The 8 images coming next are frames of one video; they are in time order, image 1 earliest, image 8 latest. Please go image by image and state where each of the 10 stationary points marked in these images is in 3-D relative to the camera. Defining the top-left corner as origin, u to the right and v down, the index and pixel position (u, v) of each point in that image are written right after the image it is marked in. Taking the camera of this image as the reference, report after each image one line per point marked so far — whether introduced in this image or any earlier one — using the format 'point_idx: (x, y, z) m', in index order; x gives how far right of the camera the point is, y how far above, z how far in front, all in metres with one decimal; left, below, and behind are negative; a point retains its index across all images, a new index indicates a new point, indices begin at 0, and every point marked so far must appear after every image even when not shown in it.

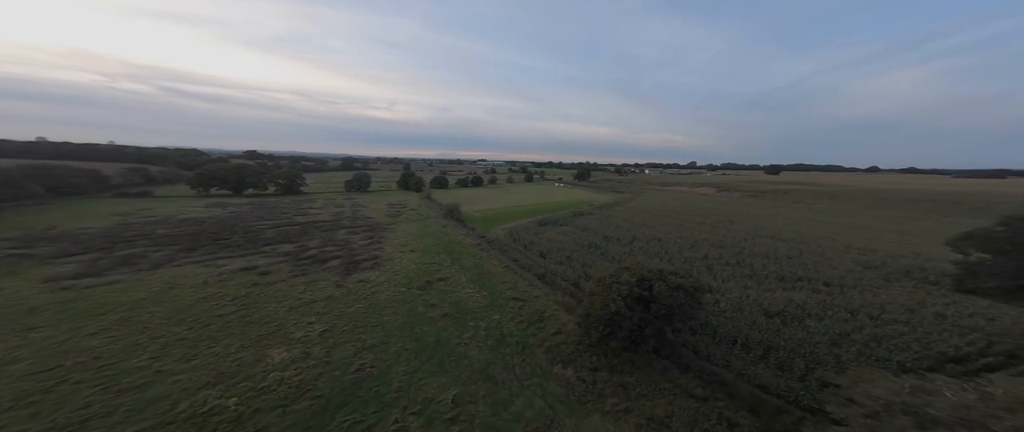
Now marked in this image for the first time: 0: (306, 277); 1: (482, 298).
0: (-14.2, -4.0, +19.8) m
1: (-1.7, -4.9, +17.5) m
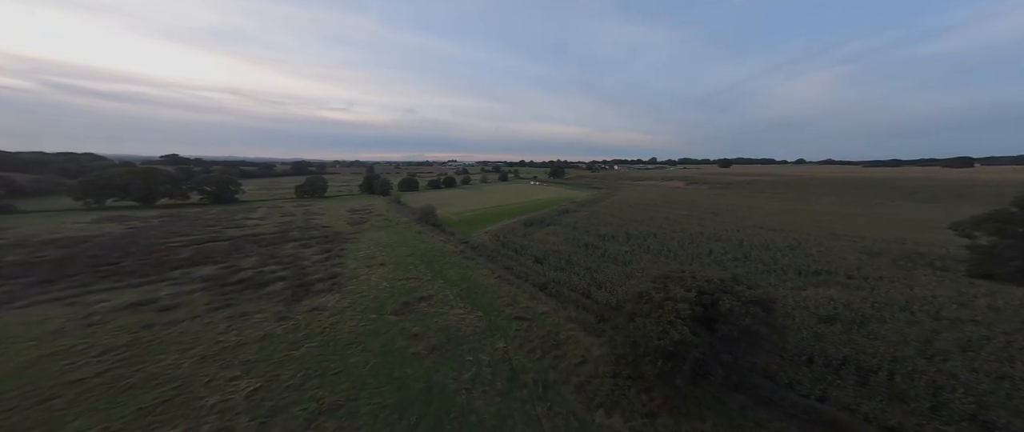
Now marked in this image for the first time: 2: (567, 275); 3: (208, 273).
0: (-14.4, -4.8, +15.1) m
1: (-1.7, -5.1, +14.3) m
2: (+3.2, -3.5, +17.8) m
3: (-19.1, -3.5, +19.0) m
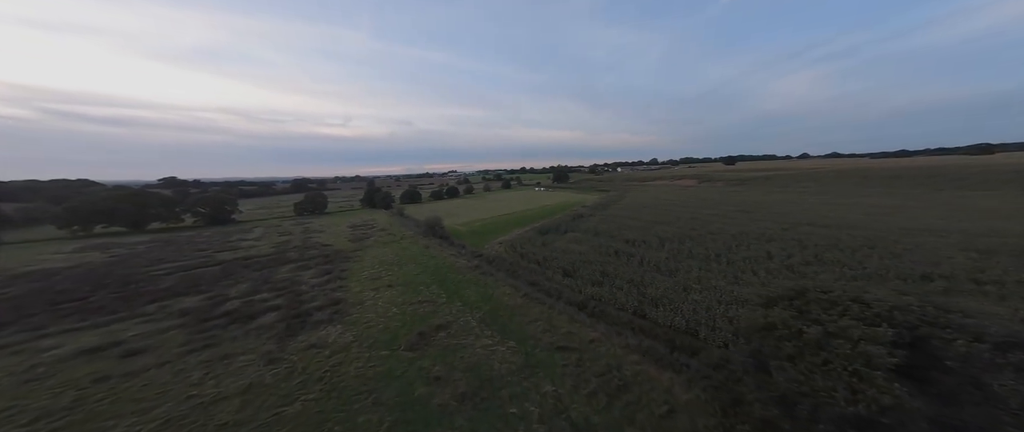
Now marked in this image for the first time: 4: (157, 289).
0: (-12.8, -5.7, +12.5) m
1: (0.0, -5.5, +11.6) m
2: (+4.8, -3.7, +15.2) m
3: (-17.5, -4.8, +16.4) m
4: (-21.6, -4.4, +18.3) m
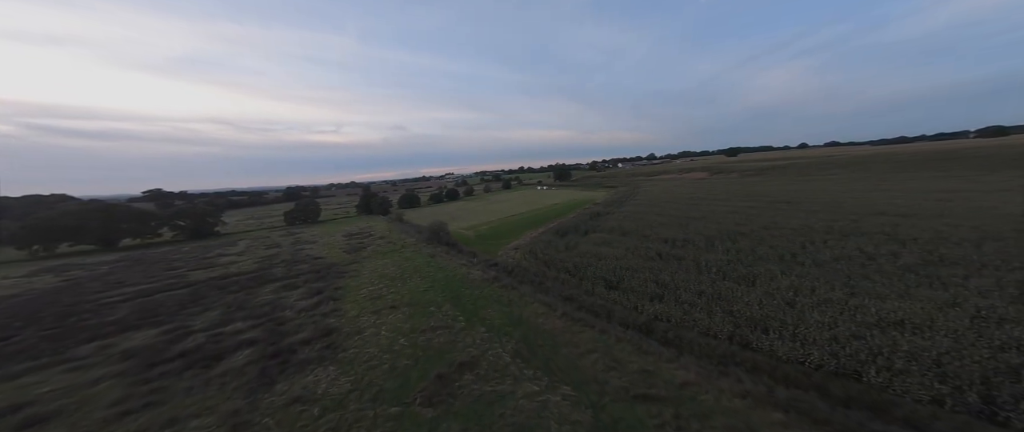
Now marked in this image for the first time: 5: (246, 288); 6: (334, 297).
0: (-11.0, -6.2, +9.0) m
1: (+1.7, -5.5, +8.3) m
2: (+6.5, -3.6, +11.9) m
3: (-15.8, -5.5, +12.8) m
4: (-19.9, -5.2, +14.7) m
5: (-17.0, -4.6, +19.3) m
6: (-10.8, -4.9, +18.1) m
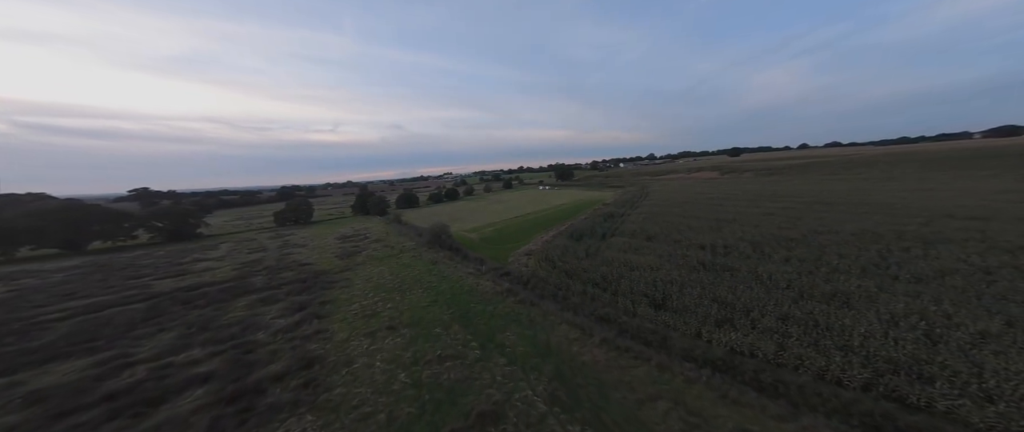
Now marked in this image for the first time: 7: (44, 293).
0: (-10.0, -6.3, +6.1) m
1: (+2.8, -5.6, +5.5) m
2: (+7.5, -3.7, +9.2) m
3: (-14.8, -5.5, +9.9) m
4: (-18.9, -5.3, +11.8) m
5: (-16.0, -4.7, +16.4) m
6: (-9.8, -5.0, +15.3) m
7: (-28.1, -4.8, +18.1) m
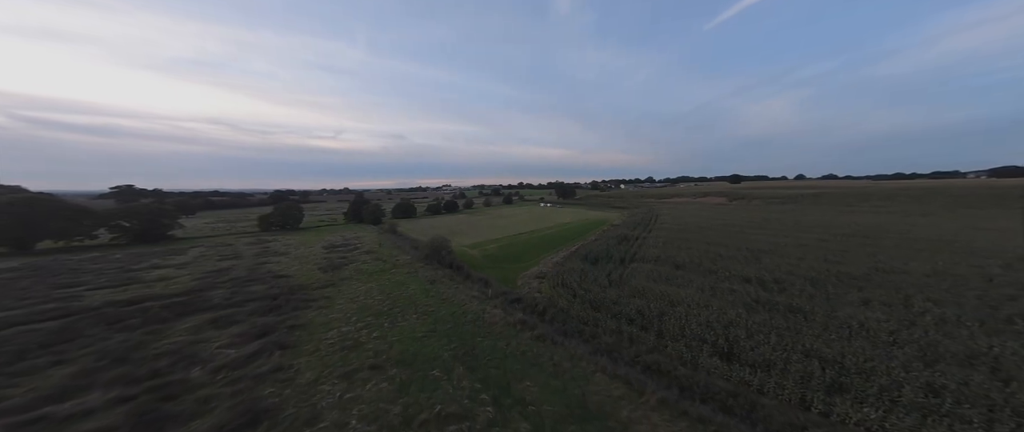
0: (-9.2, -5.9, +2.9) m
1: (+3.6, -5.8, +2.6) m
2: (+8.3, -4.4, +6.4) m
3: (-14.1, -5.2, +6.7) m
4: (-18.2, -4.8, +8.5) m
5: (-15.4, -4.6, +13.2) m
6: (-9.1, -5.2, +12.2) m
7: (-27.4, -4.3, +14.8) m
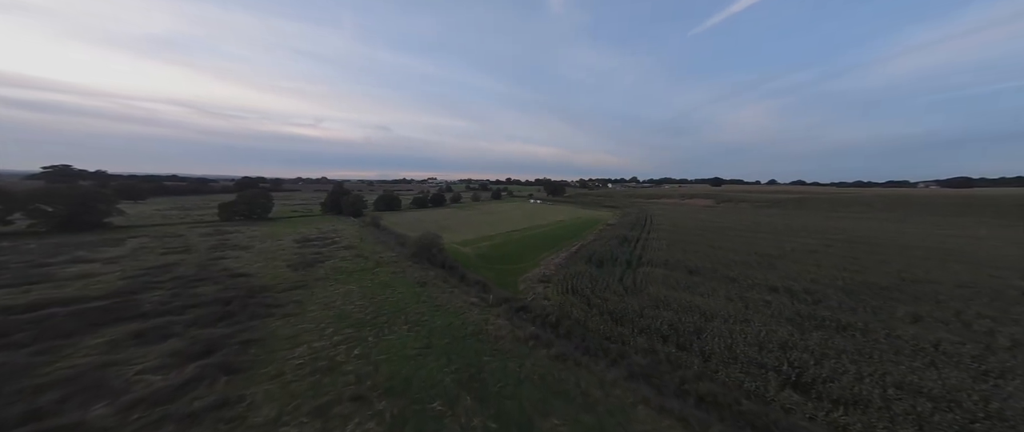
0: (-8.1, -5.6, +0.3) m
1: (+4.7, -5.9, +0.7) m
2: (+9.2, -4.5, +4.8) m
3: (-13.1, -4.7, +3.7) m
4: (-17.4, -4.2, +5.3) m
5: (-14.8, -4.0, +10.1) m
6: (-8.5, -4.7, +9.5) m
7: (-26.9, -3.3, +10.9) m
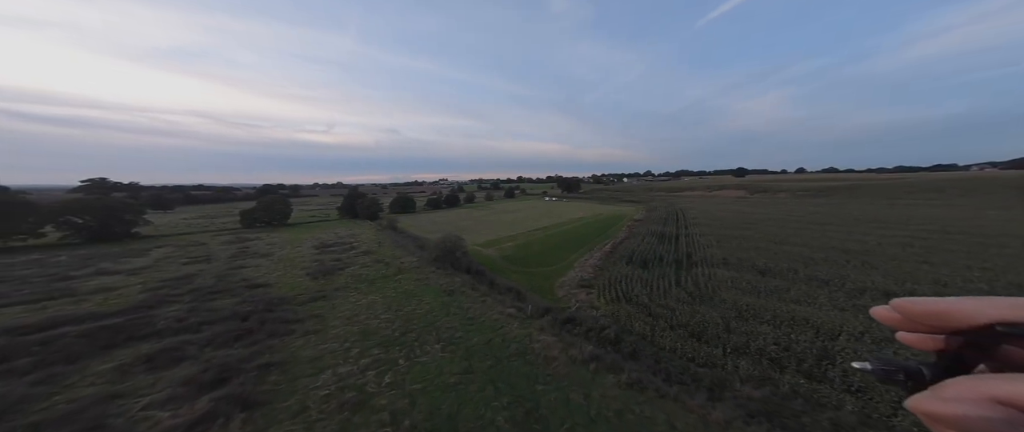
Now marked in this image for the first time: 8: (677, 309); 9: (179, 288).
0: (-6.7, -5.9, -1.3) m
1: (+6.1, -5.7, -1.4) m
2: (+10.8, -4.2, +2.4) m
3: (-11.6, -5.1, +2.4) m
4: (-15.8, -4.7, +4.1) m
5: (-13.0, -4.4, +8.7) m
6: (-6.8, -4.9, +7.9) m
7: (-25.1, -4.0, +10.1) m
8: (+6.6, -3.8, +12.3) m
9: (-19.6, -3.6, +17.7) m
